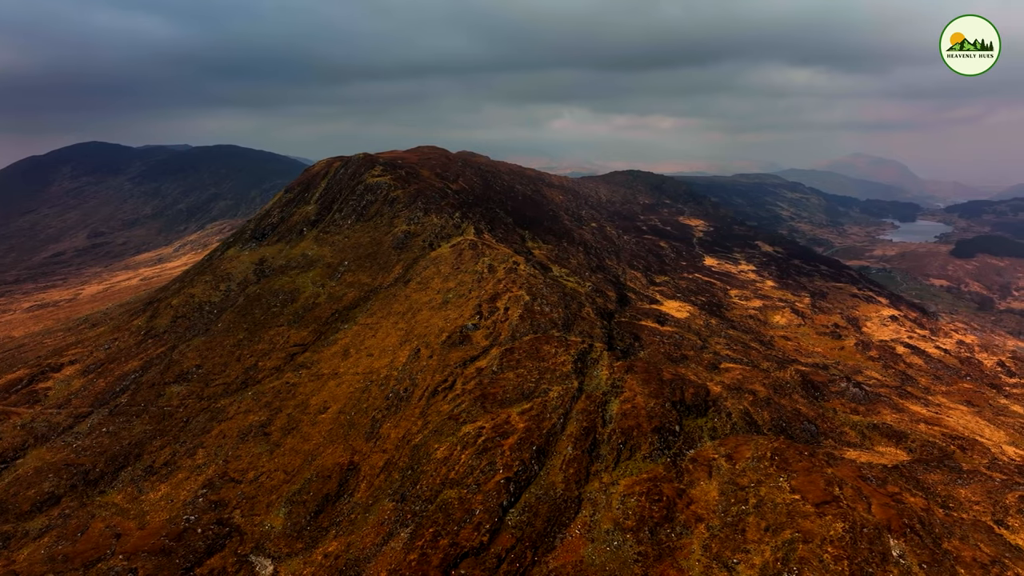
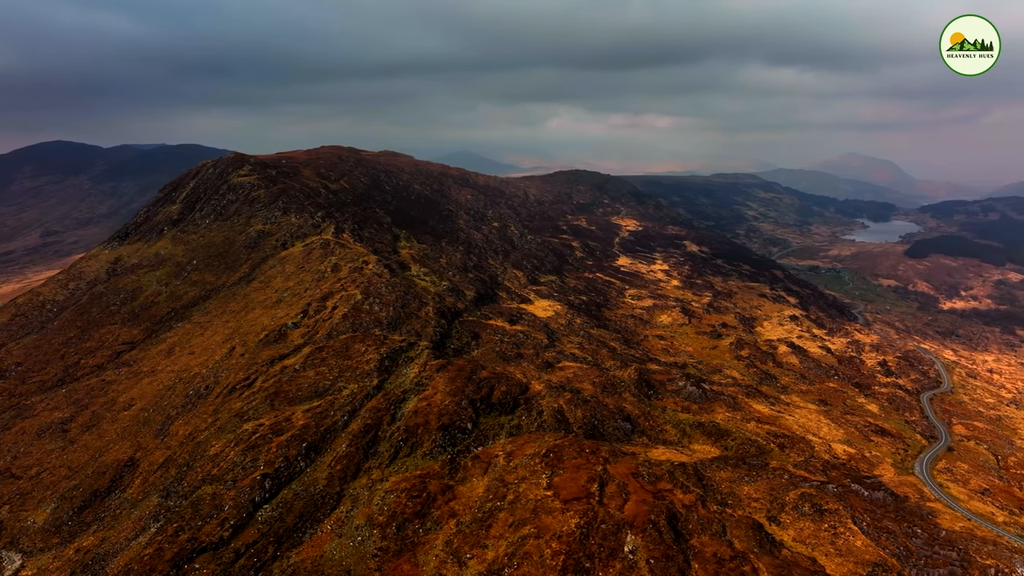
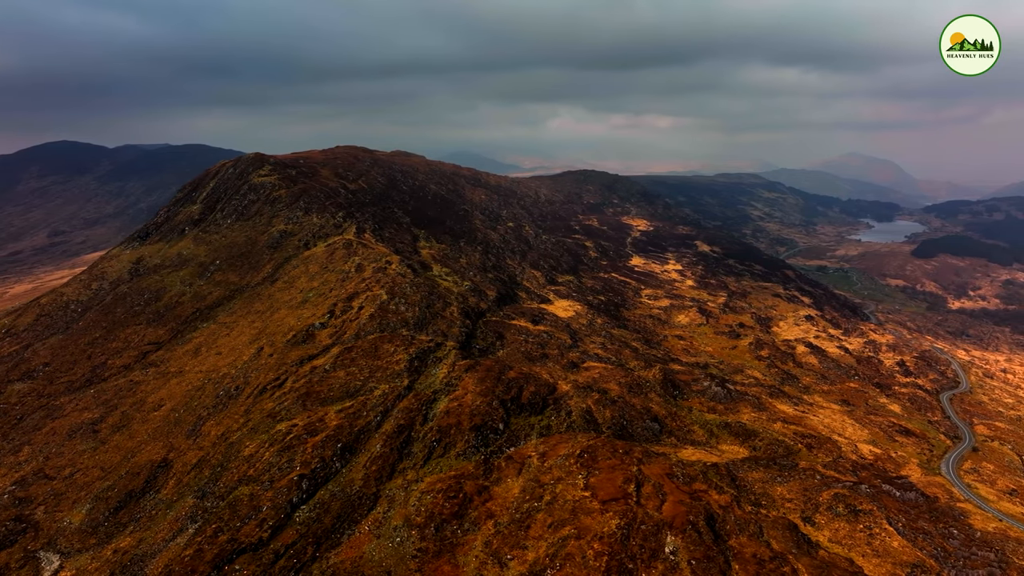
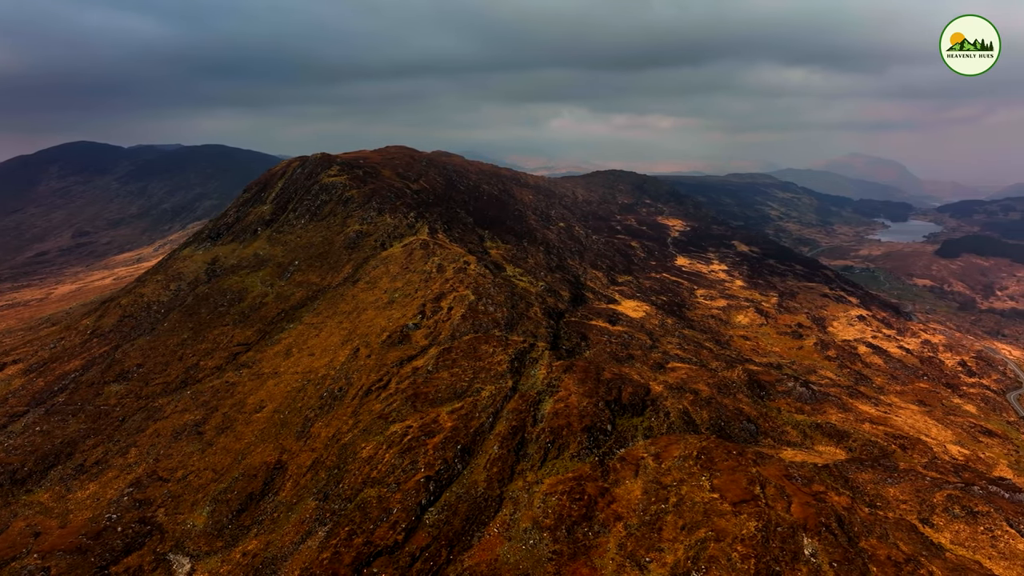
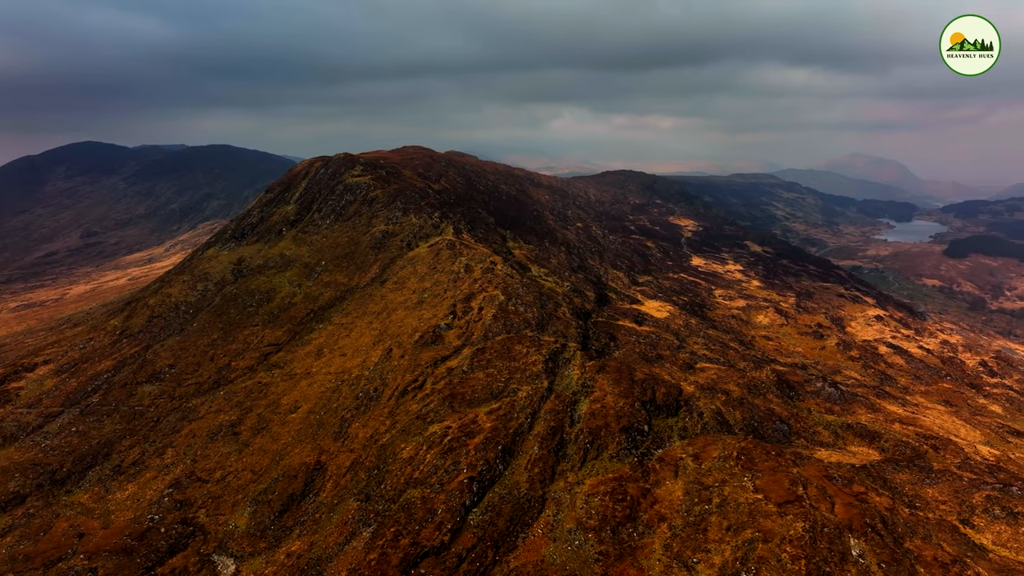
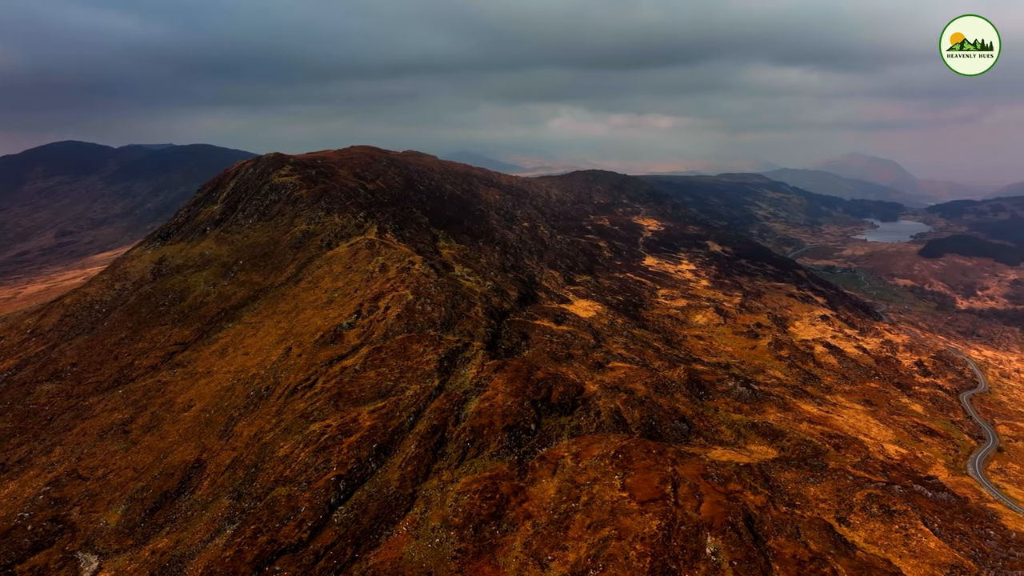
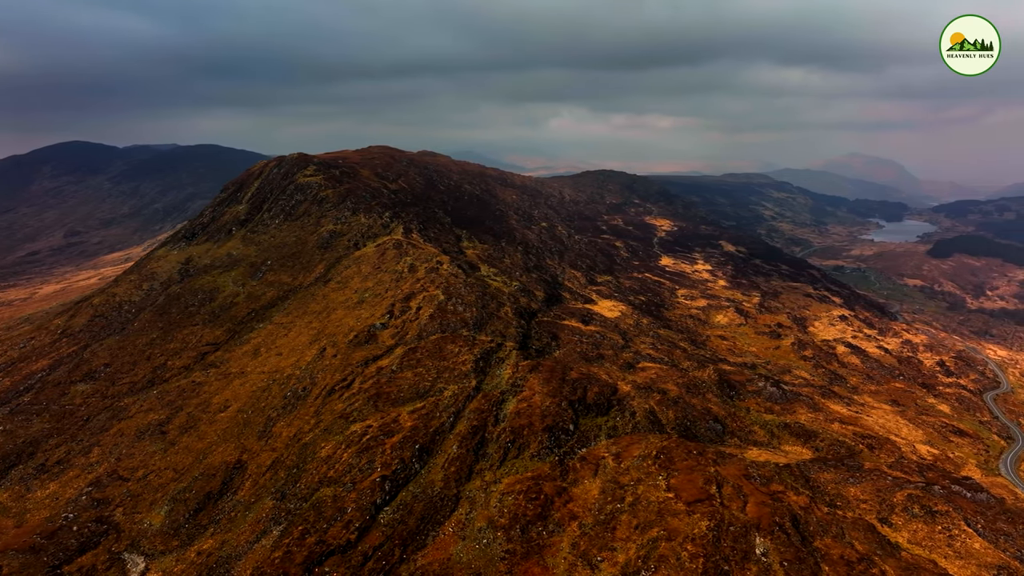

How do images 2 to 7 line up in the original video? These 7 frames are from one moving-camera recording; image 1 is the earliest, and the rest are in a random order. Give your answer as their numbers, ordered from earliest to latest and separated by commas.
5, 4, 7, 6, 3, 2
